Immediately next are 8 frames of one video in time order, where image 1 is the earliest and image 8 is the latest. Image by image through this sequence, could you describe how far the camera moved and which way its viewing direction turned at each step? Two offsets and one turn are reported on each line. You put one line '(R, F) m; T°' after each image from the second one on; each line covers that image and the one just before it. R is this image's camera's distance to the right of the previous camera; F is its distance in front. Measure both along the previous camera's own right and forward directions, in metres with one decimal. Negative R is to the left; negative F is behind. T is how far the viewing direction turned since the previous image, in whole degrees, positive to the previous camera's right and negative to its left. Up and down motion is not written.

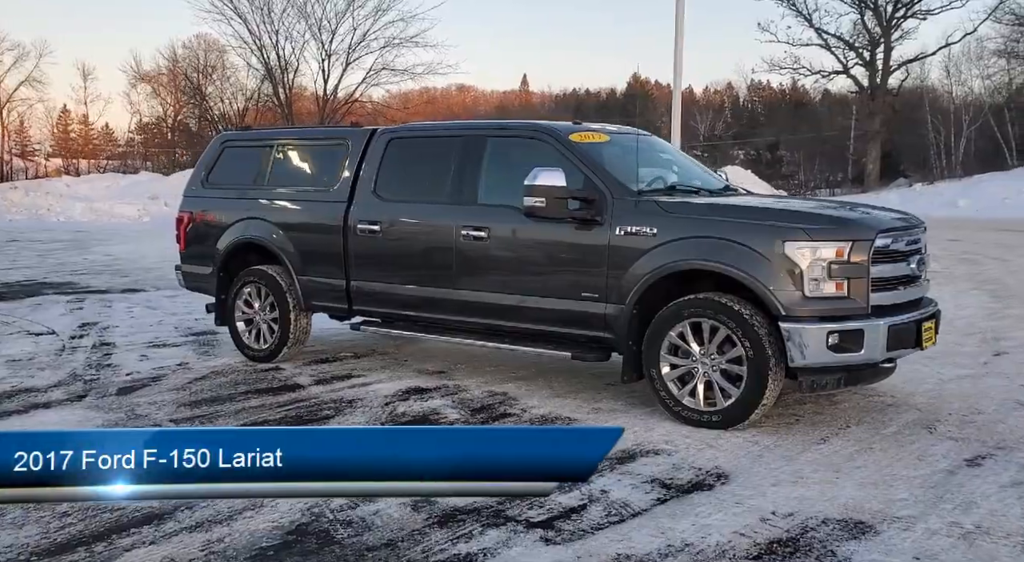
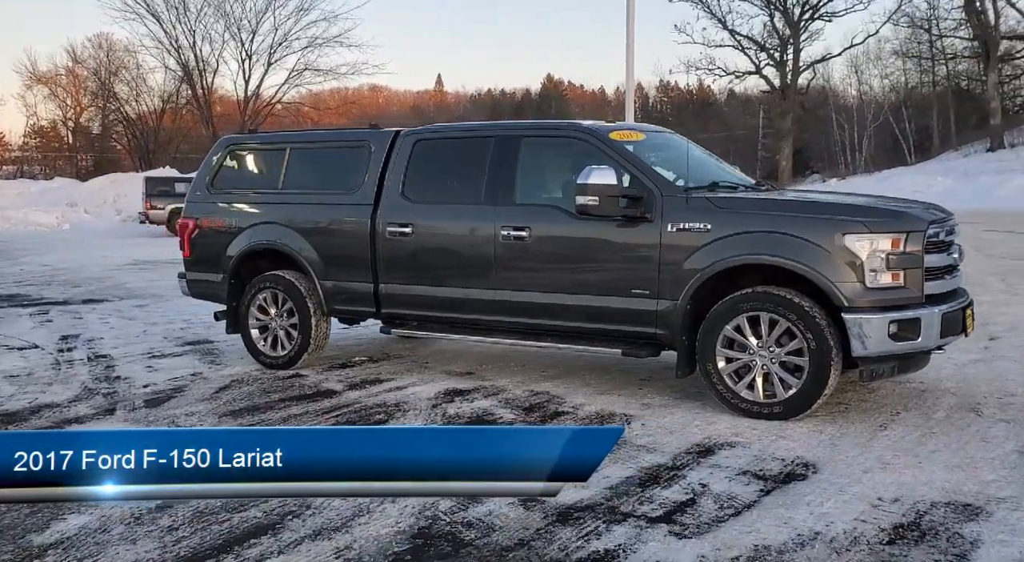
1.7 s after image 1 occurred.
(-0.7, 0.0) m; +4°
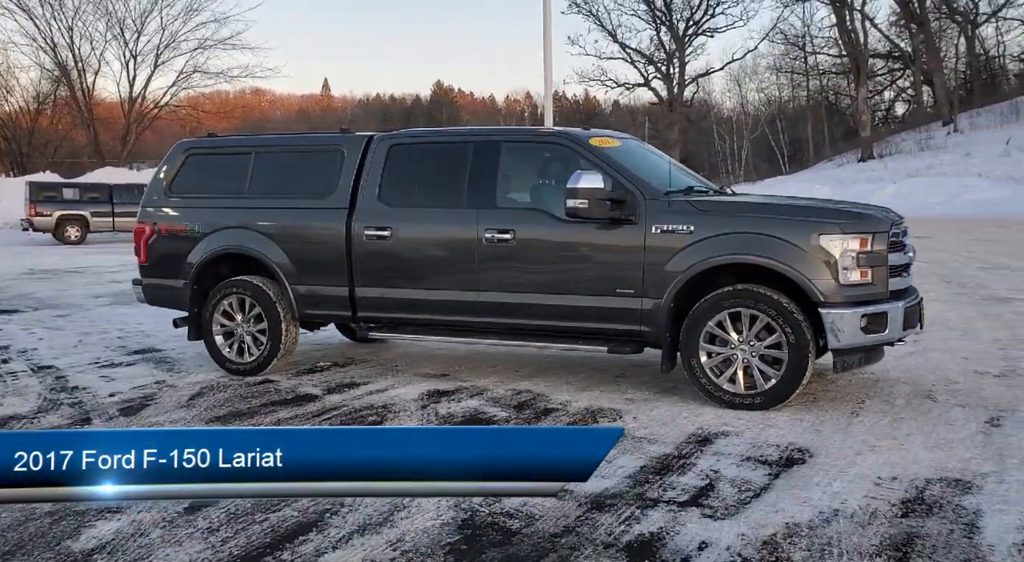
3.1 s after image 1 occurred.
(-0.5, -0.1) m; +6°
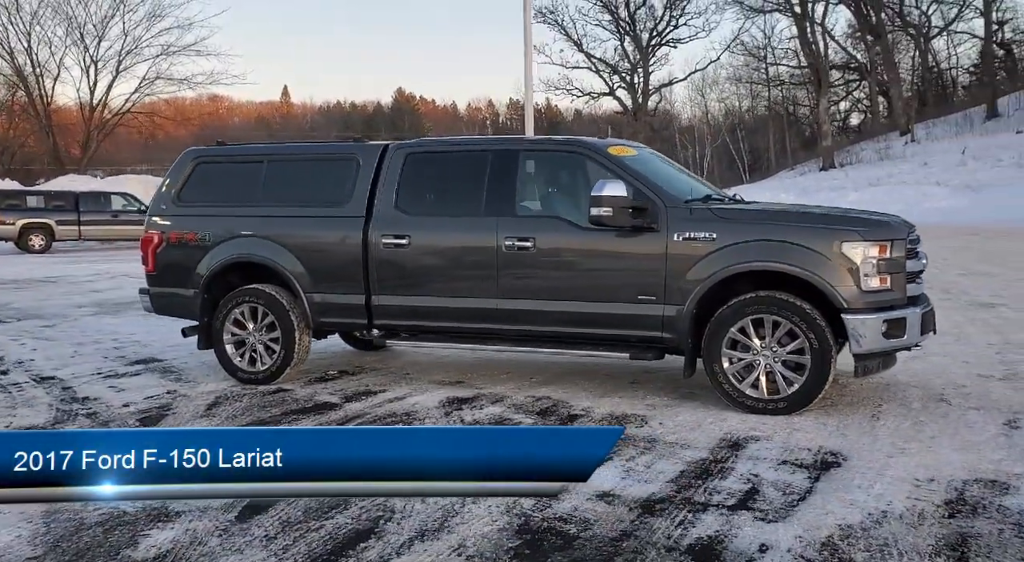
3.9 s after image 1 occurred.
(-0.3, 0.0) m; +2°
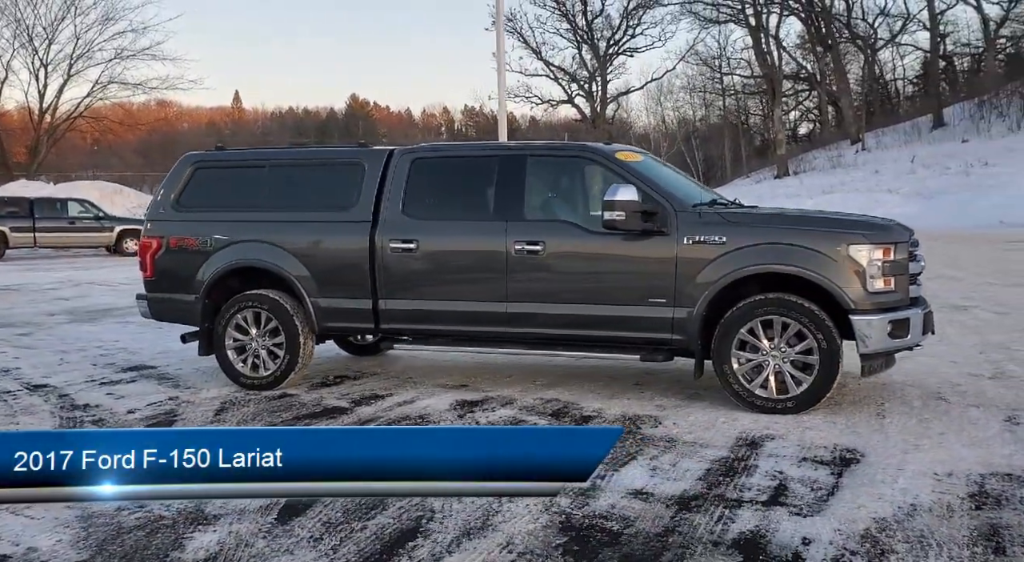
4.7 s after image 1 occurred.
(-0.3, 0.0) m; +2°
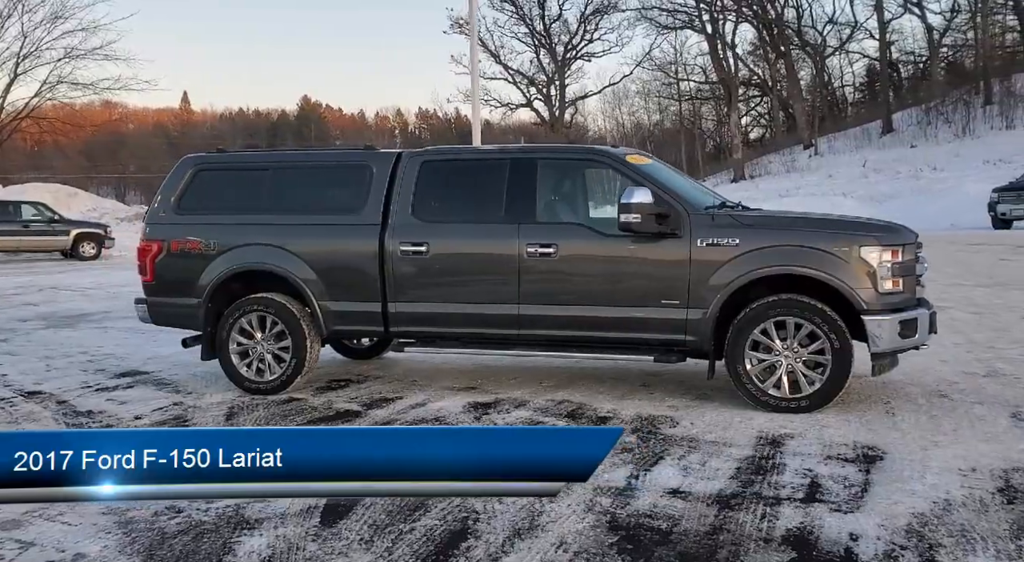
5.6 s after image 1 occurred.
(-0.3, 0.0) m; +2°
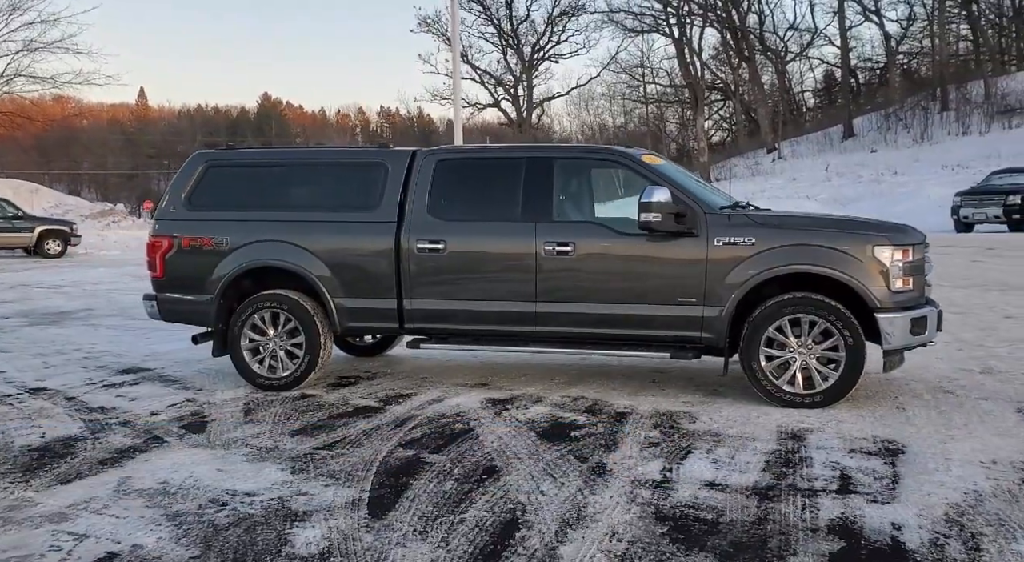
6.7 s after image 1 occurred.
(-0.3, -0.1) m; +2°
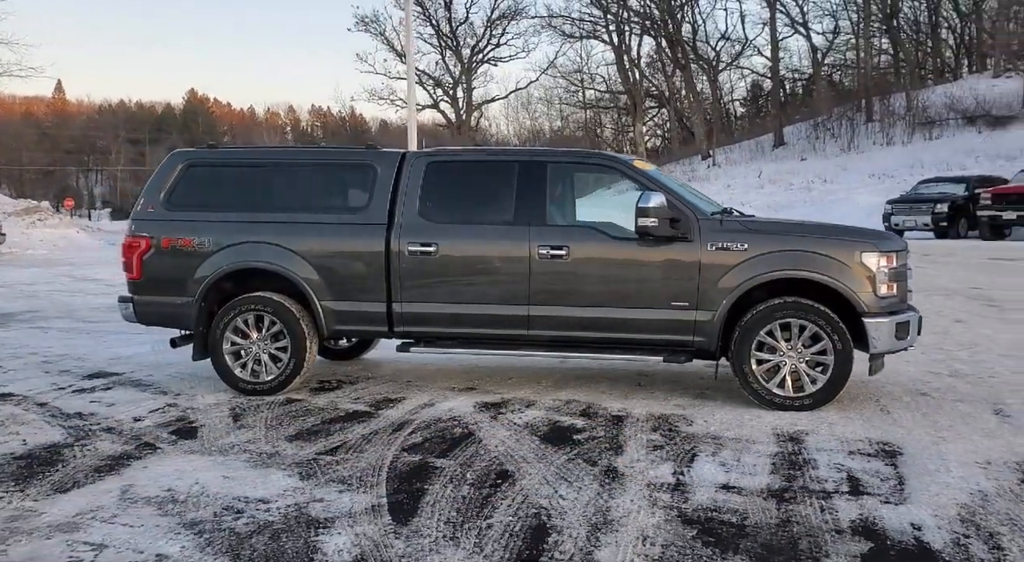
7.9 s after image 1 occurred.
(-0.3, 0.0) m; +4°
